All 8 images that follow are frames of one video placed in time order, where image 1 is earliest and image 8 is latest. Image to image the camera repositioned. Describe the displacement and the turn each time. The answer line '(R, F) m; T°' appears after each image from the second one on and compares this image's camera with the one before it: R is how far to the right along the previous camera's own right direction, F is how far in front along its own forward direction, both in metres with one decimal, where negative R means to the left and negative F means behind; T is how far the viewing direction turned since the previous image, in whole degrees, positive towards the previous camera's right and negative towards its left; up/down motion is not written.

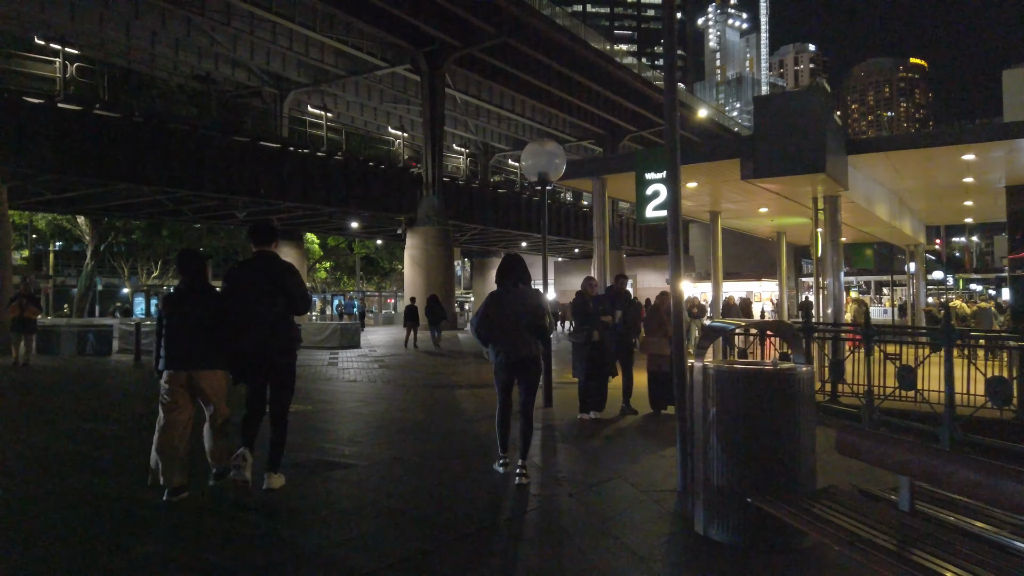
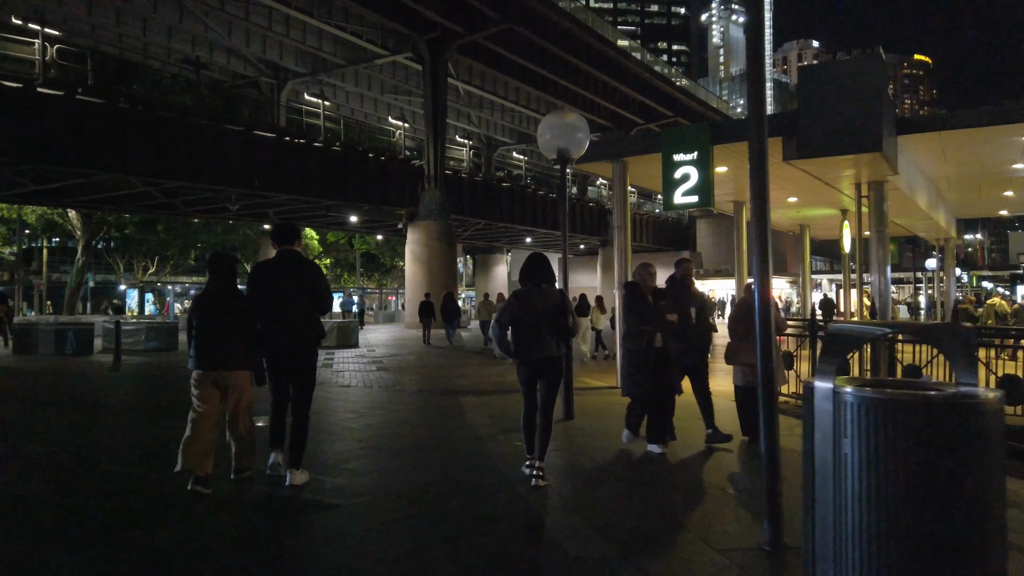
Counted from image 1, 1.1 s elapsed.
(-0.2, +1.4) m; 0°
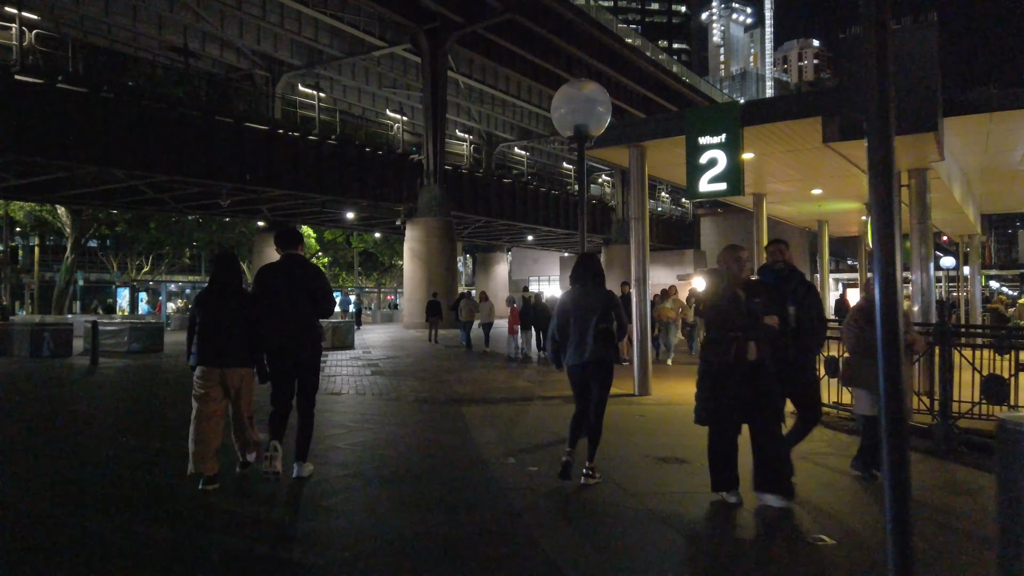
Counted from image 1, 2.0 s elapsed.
(-0.1, +1.2) m; 0°
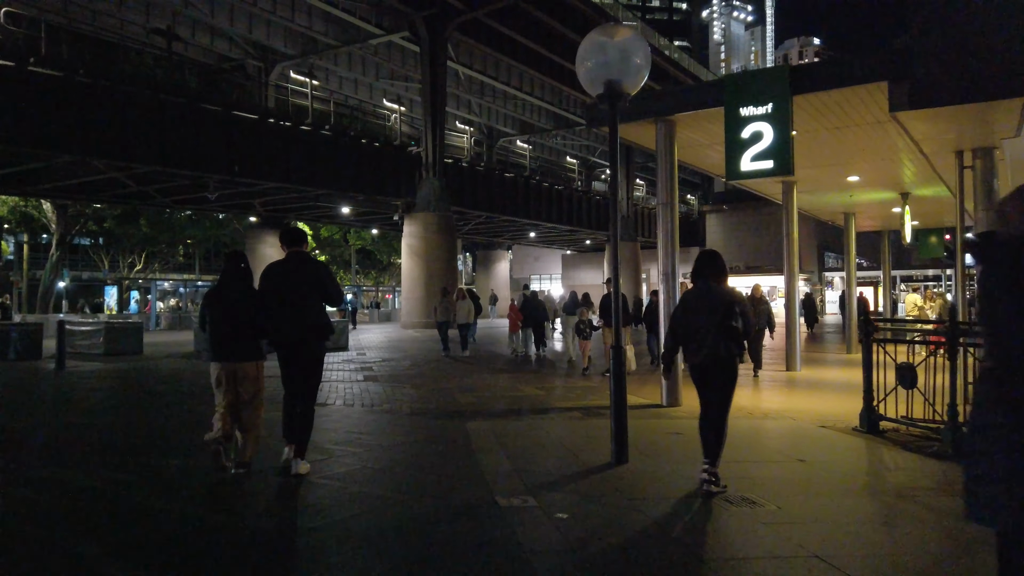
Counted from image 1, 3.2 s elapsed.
(-0.1, +1.5) m; 0°
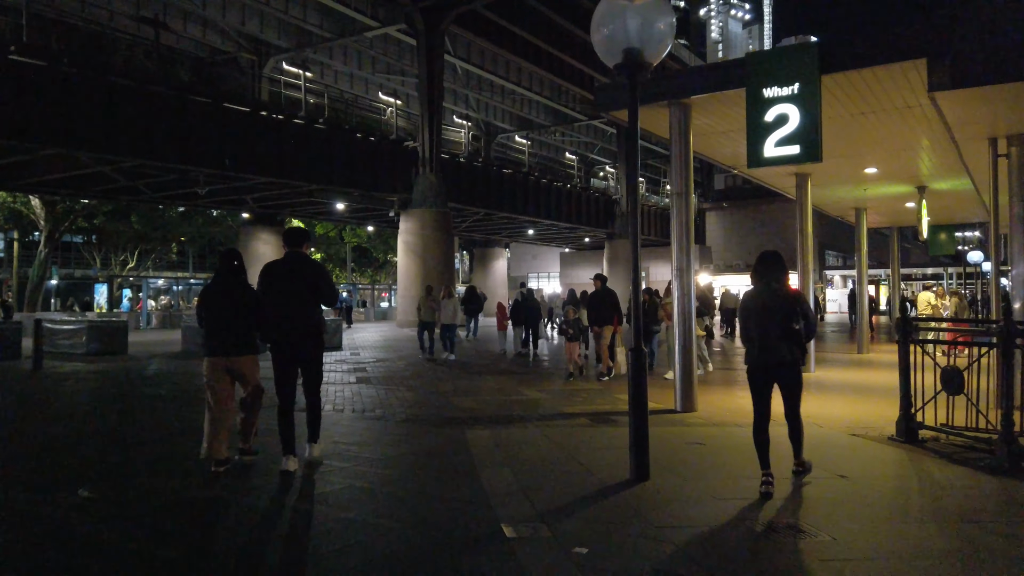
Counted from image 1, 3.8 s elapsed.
(-0.1, +0.7) m; 0°
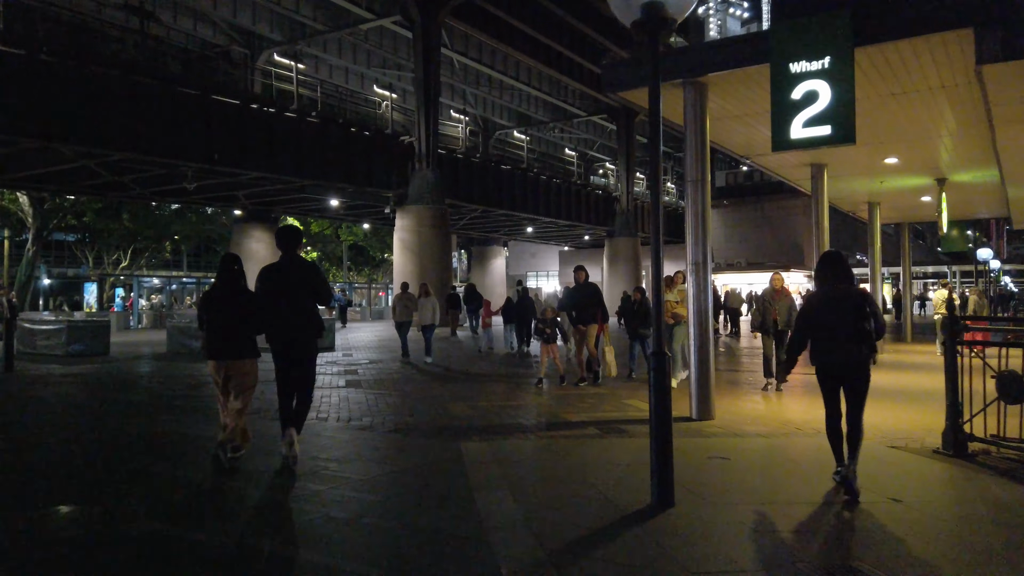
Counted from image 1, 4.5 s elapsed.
(0.0, +0.8) m; 0°
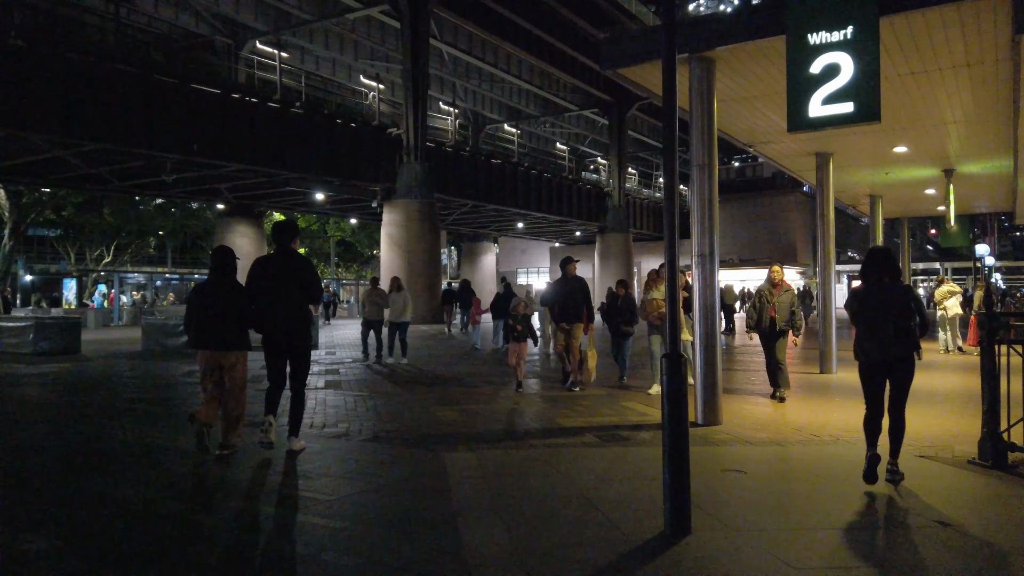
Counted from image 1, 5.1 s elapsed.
(0.0, +0.7) m; +1°
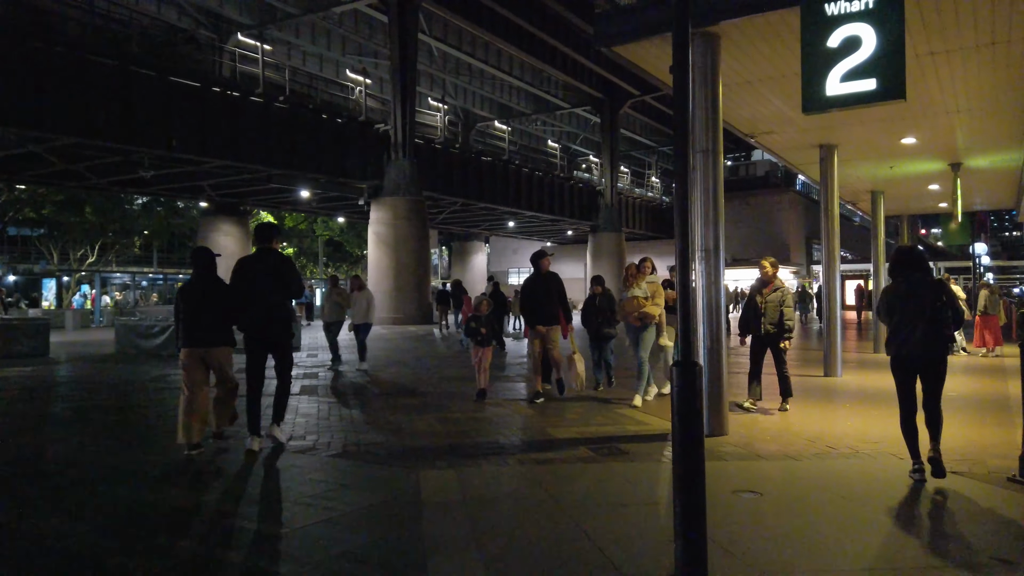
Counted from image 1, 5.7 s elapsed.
(+0.1, +0.7) m; +1°
